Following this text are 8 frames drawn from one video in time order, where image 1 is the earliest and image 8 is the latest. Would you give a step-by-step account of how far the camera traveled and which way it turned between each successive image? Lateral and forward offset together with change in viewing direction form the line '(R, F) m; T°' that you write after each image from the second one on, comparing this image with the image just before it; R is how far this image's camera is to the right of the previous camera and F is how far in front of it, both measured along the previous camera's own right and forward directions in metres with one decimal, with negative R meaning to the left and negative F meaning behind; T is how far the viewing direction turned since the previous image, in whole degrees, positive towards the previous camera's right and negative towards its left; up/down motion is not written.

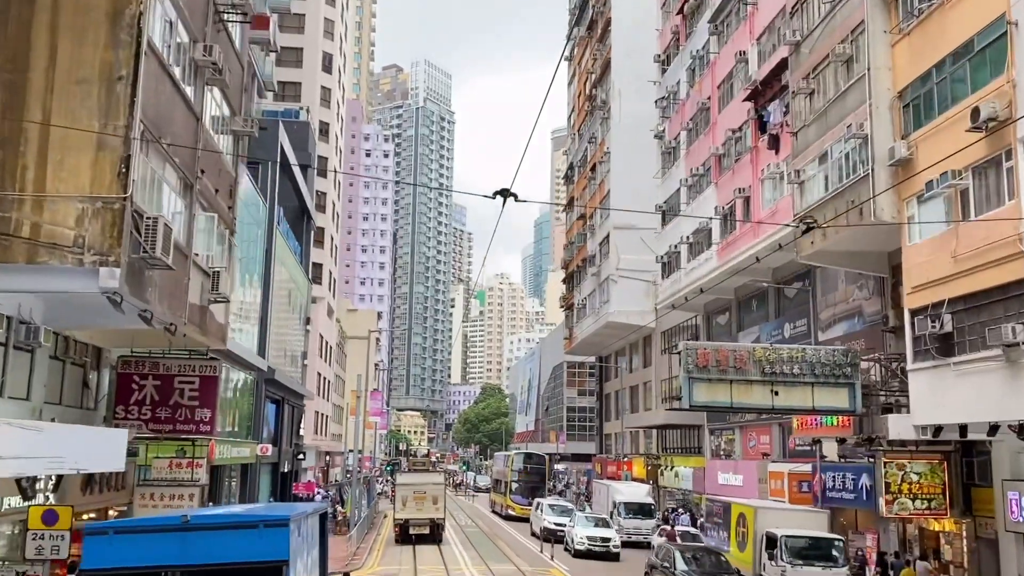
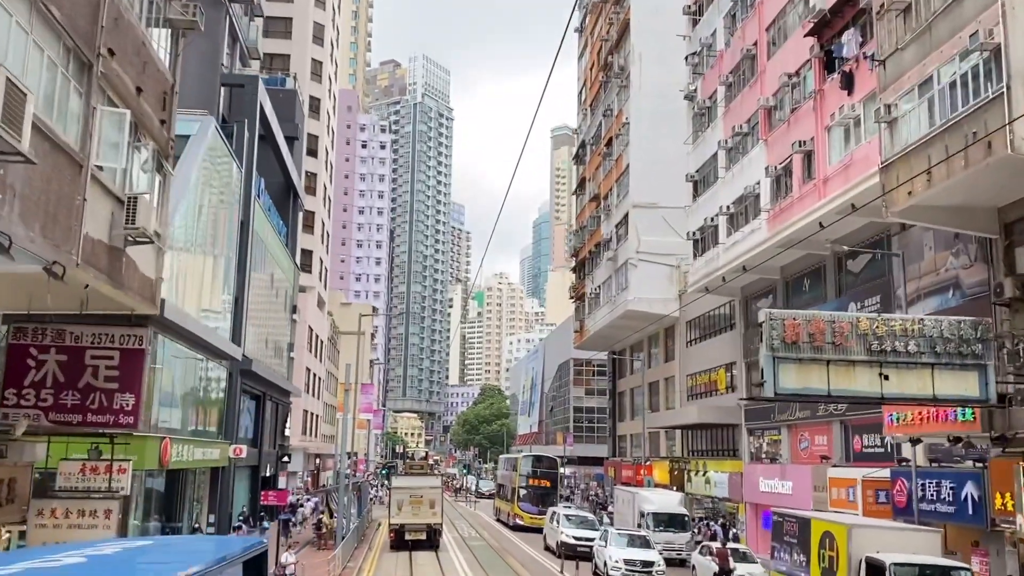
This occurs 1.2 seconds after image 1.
(-0.5, +4.7) m; 0°
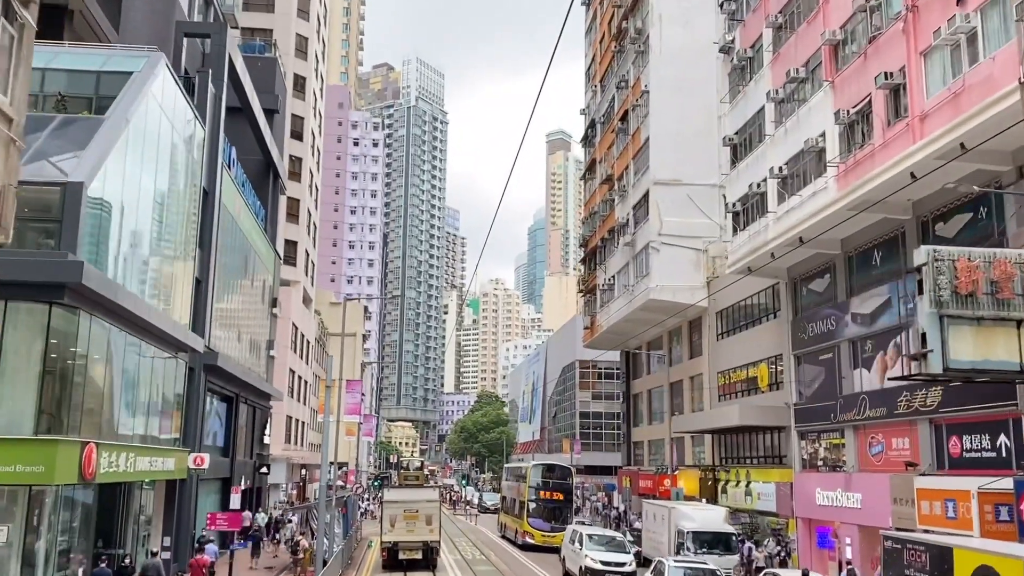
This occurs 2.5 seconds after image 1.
(-0.5, +4.8) m; 0°
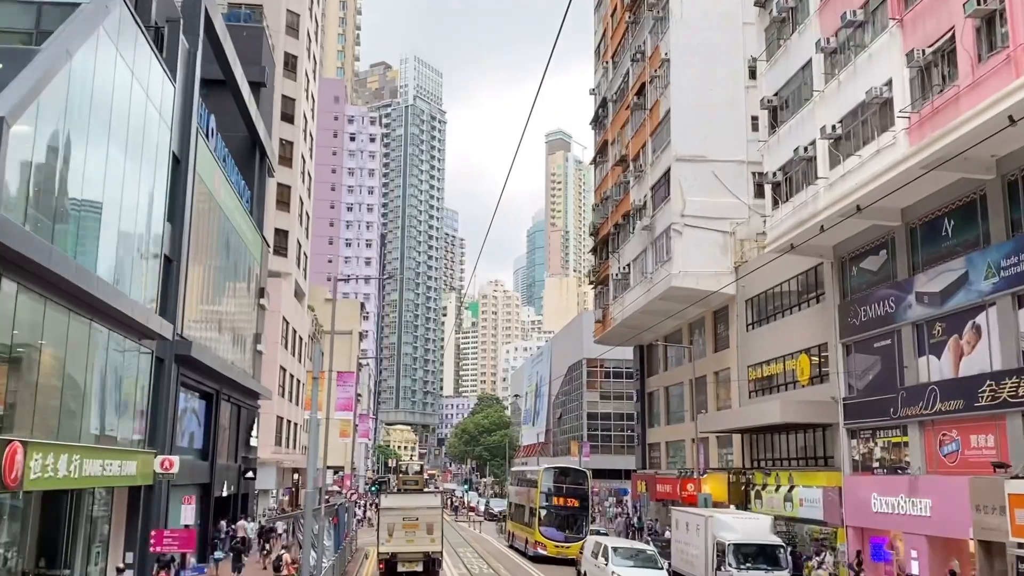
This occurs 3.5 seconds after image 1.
(-0.4, +3.3) m; 0°
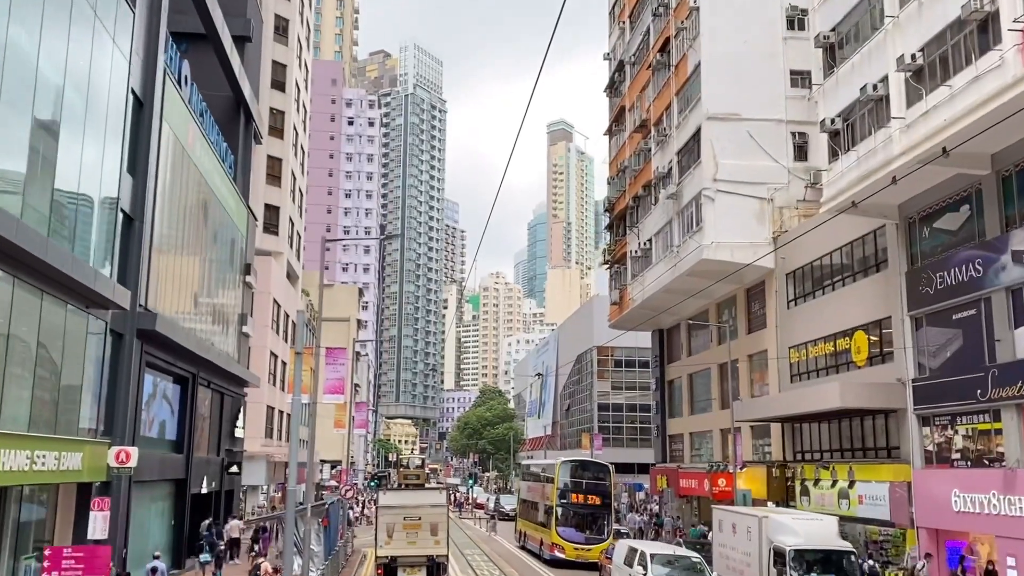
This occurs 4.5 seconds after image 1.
(-0.4, +3.5) m; 0°
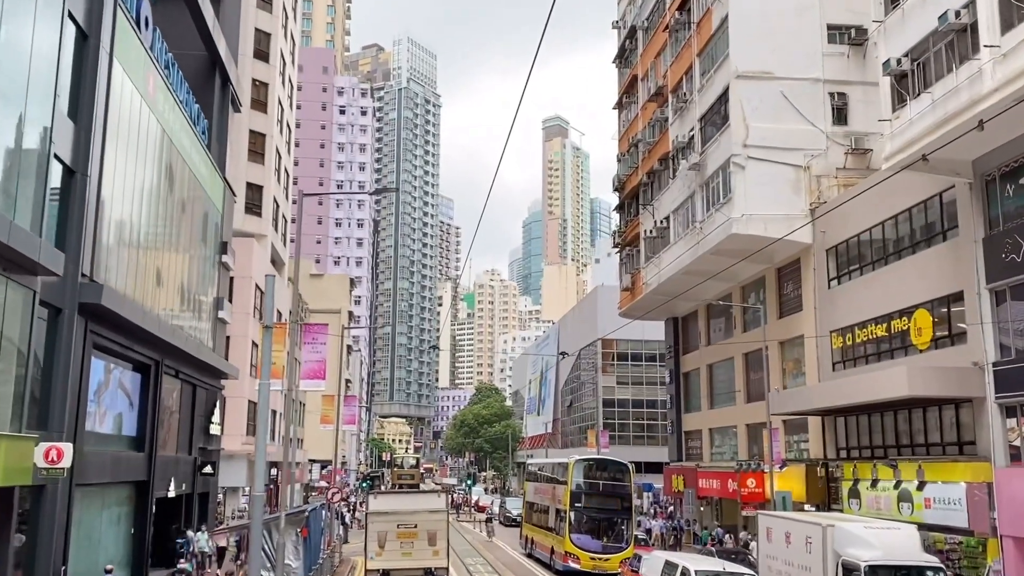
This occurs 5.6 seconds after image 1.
(-0.4, +3.3) m; 0°
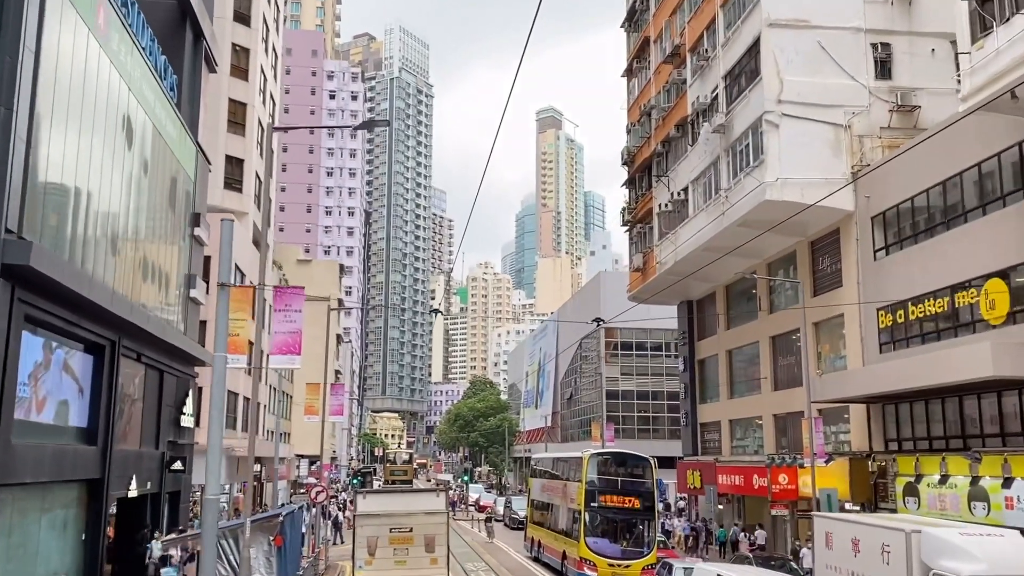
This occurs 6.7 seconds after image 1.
(-0.4, +3.0) m; 0°
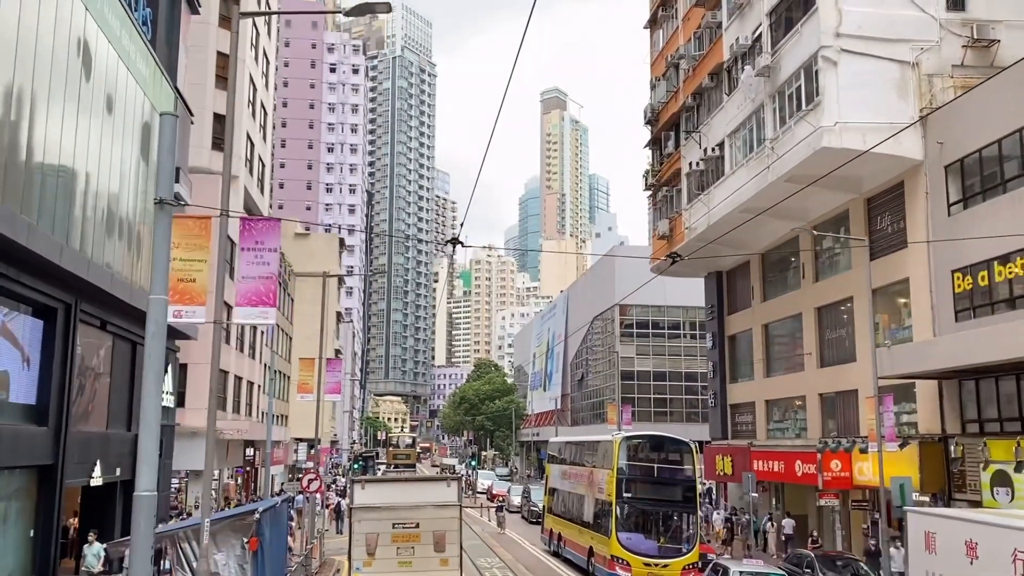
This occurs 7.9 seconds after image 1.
(-0.4, +3.0) m; 0°
